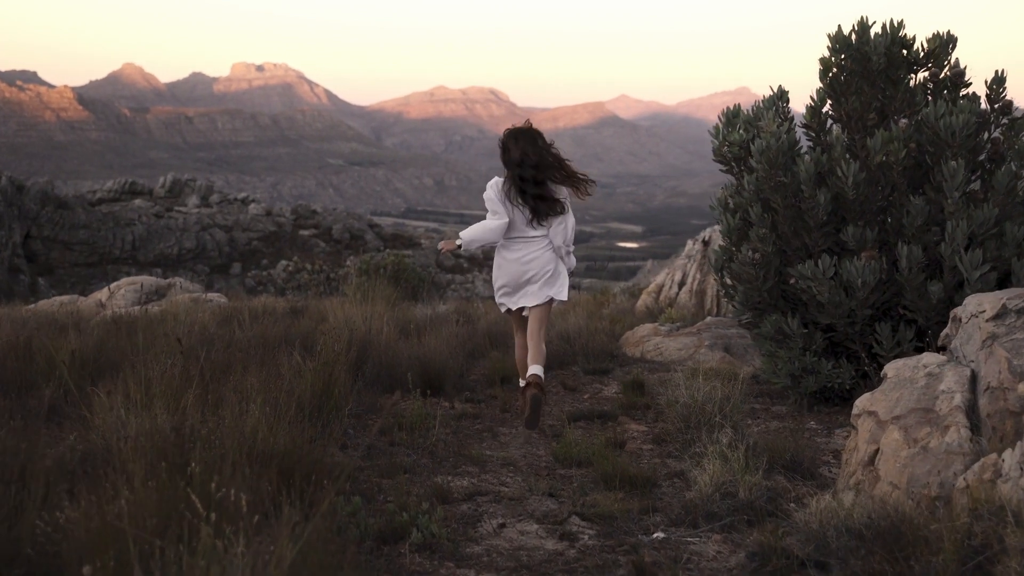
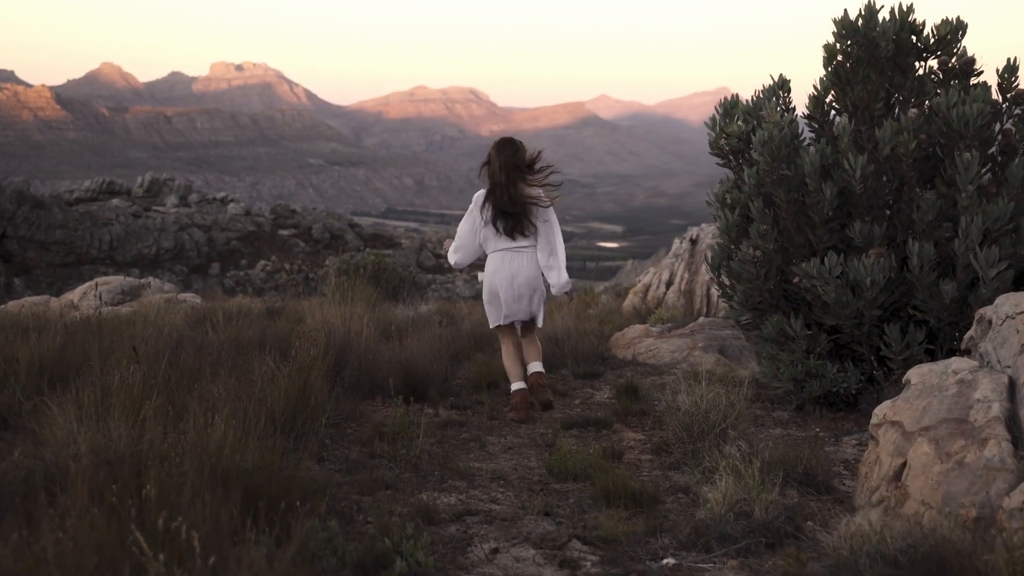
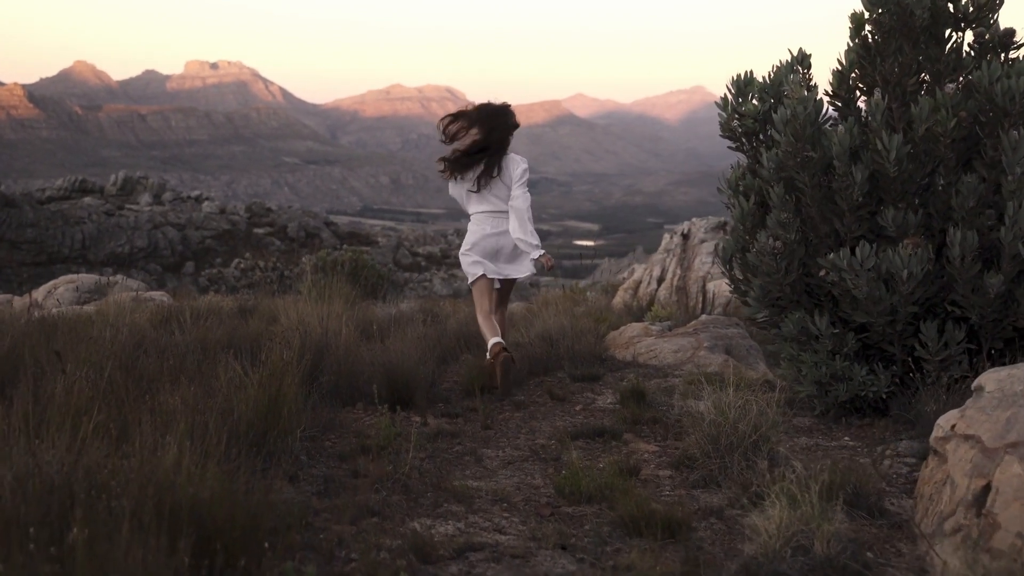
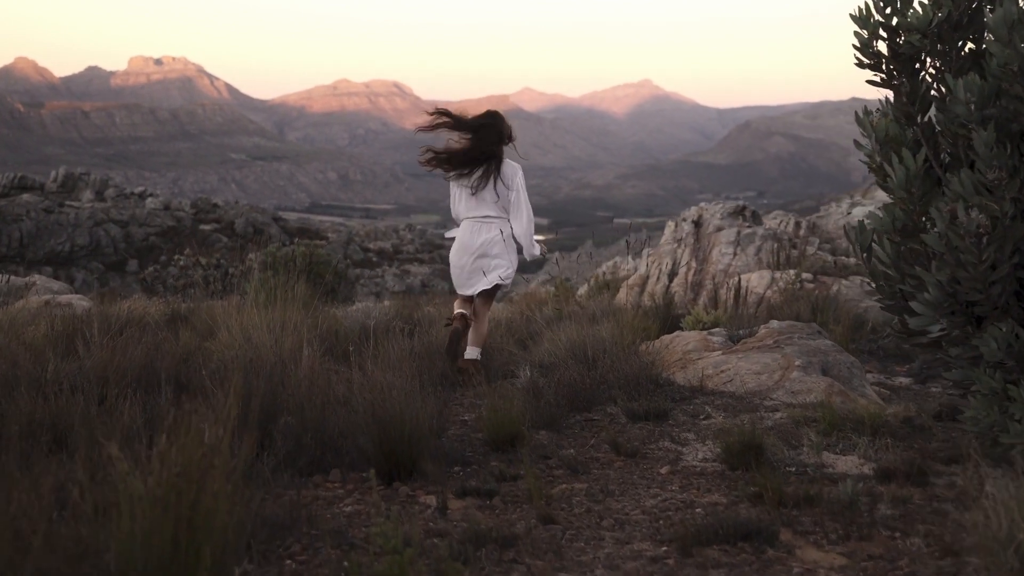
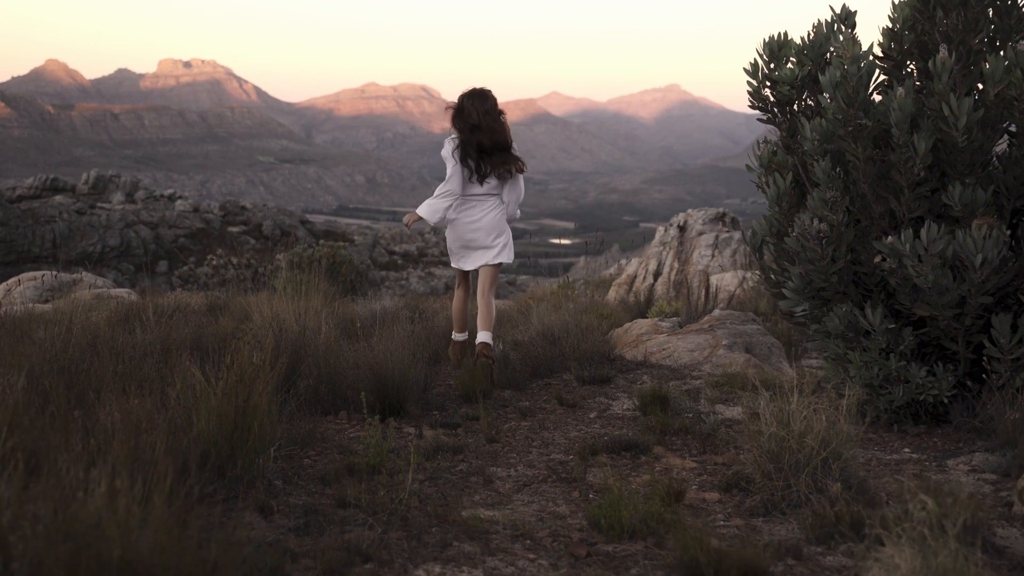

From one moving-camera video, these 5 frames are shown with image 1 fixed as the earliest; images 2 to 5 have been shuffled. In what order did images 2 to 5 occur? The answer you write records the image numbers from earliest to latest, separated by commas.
2, 3, 5, 4
